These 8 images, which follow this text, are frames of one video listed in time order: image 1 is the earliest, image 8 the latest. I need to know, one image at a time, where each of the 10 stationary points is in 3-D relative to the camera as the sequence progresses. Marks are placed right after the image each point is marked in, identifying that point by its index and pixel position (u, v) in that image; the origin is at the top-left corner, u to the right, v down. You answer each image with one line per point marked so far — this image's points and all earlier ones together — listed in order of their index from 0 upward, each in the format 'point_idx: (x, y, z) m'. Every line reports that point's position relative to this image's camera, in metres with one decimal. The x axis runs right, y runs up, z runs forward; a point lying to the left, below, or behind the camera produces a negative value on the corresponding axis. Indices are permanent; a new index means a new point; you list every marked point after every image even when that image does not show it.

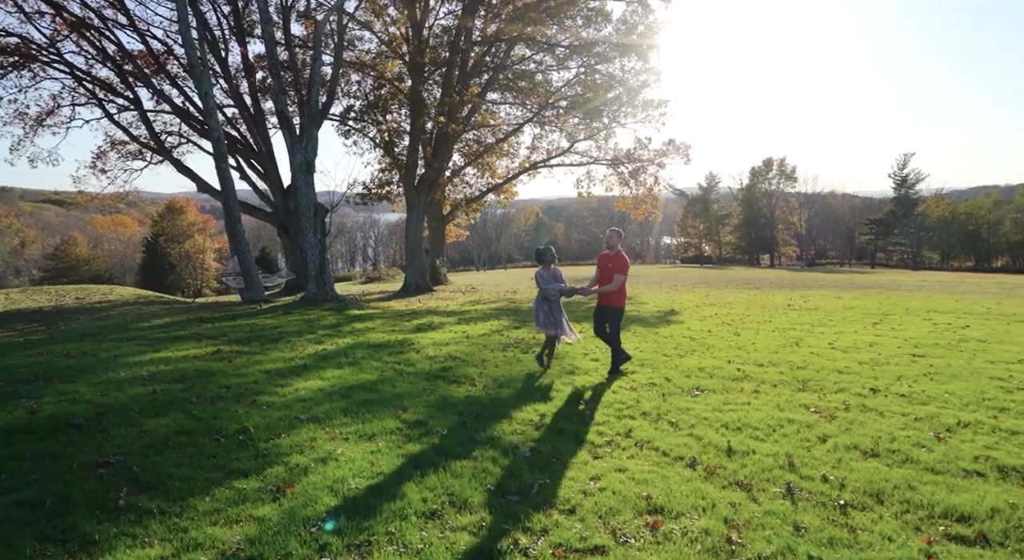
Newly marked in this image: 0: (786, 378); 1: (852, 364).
0: (+4.4, -1.6, +9.3) m
1: (+6.1, -1.5, +10.3) m
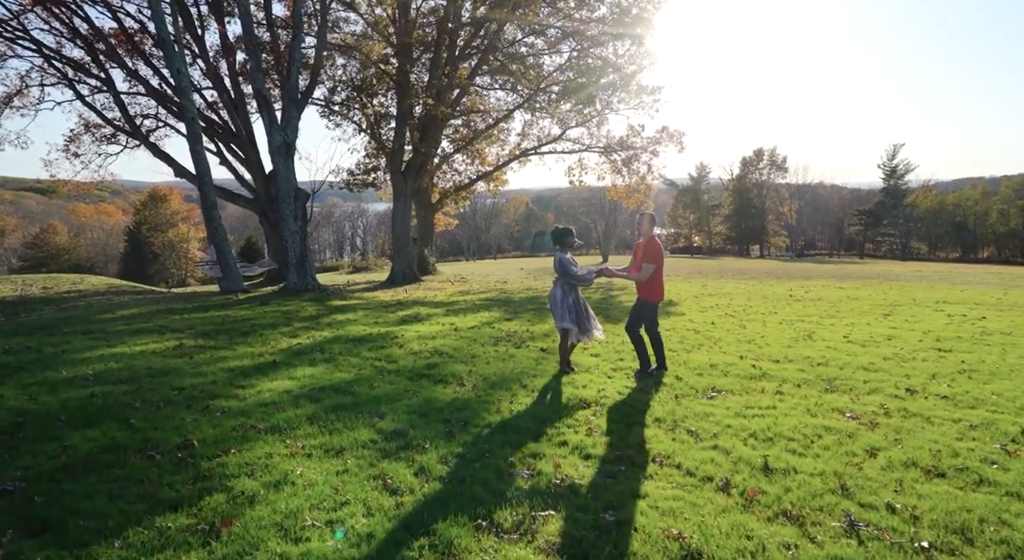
0: (+4.3, -1.4, +8.4) m
1: (+5.9, -1.3, +9.4) m
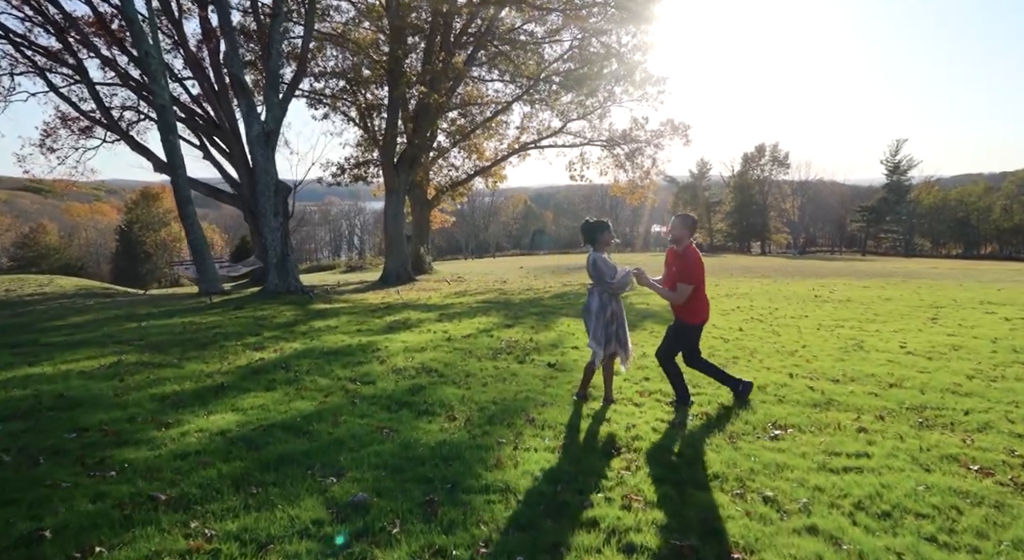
0: (+4.3, -1.4, +6.7) m
1: (+6.0, -1.3, +7.7) m
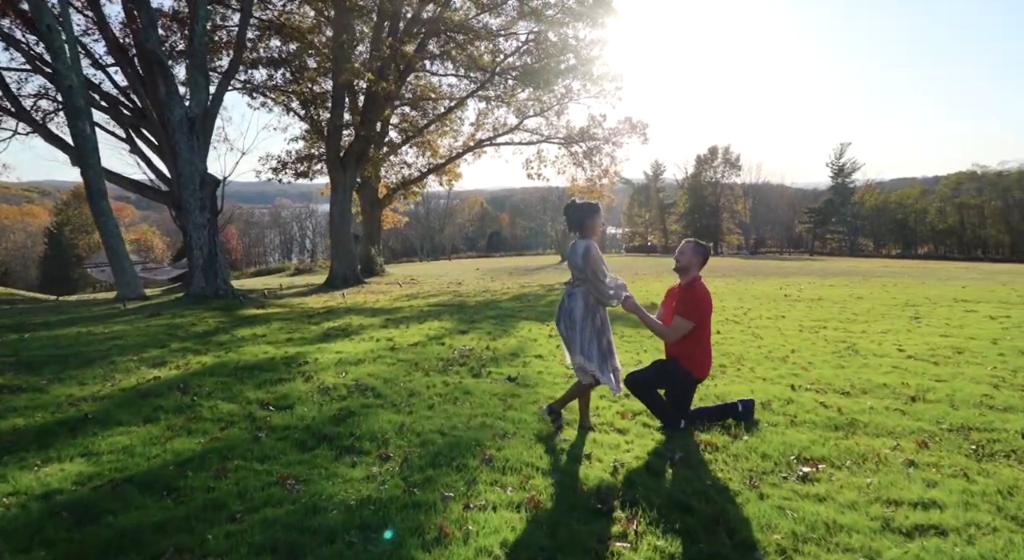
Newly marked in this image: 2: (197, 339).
0: (+3.9, -1.3, +5.5) m
1: (+5.4, -1.2, +6.6) m
2: (-6.2, -1.2, +11.5) m
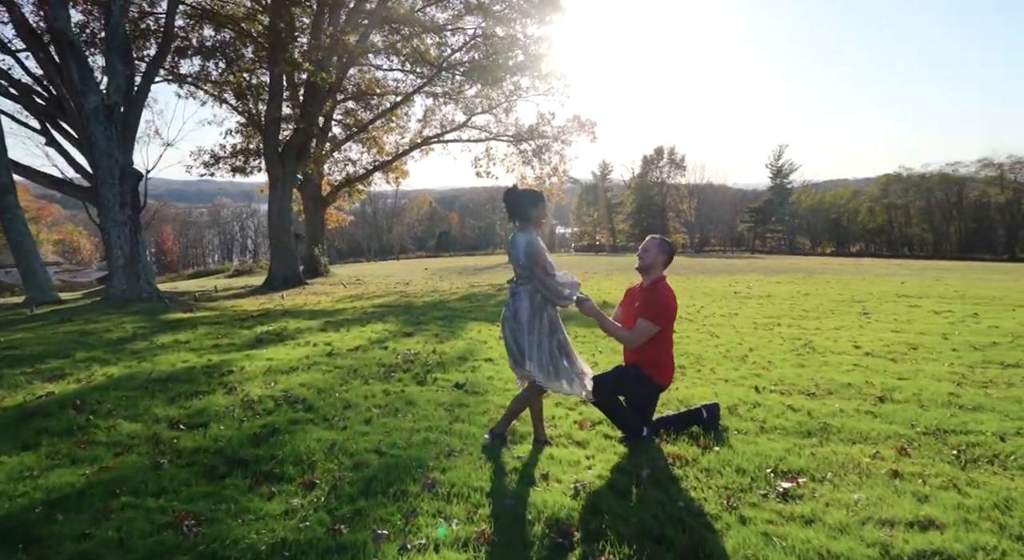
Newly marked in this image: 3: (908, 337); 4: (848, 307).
0: (+3.4, -1.3, +5.2) m
1: (+4.9, -1.2, +6.4) m
2: (-7.1, -1.2, +10.3) m
3: (+6.6, -0.9, +9.7) m
4: (+8.0, -0.6, +13.9) m
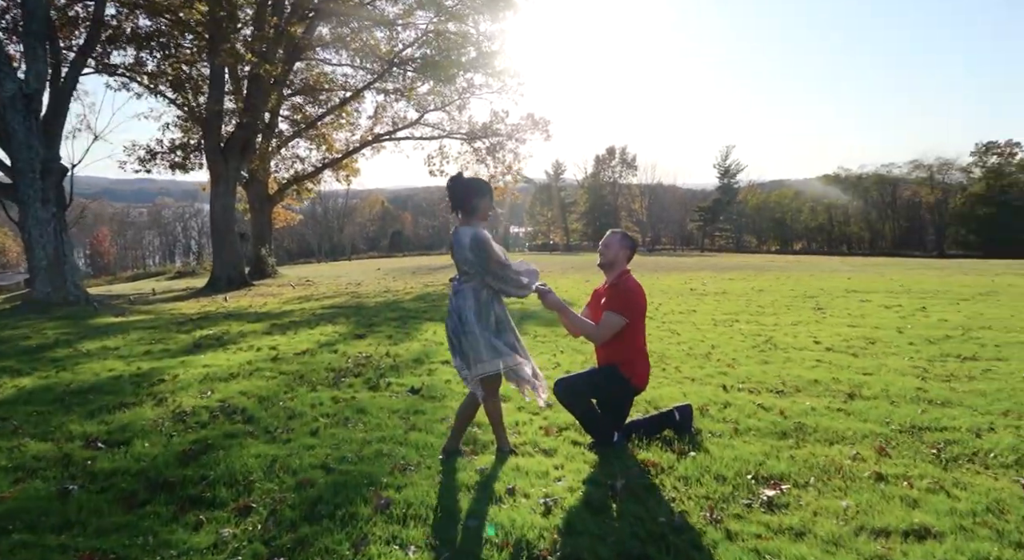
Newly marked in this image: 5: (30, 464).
0: (+3.1, -1.2, +5.0) m
1: (+4.4, -1.1, +6.4) m
2: (-7.8, -1.2, +9.3) m
3: (+5.9, -0.9, +9.8) m
4: (+7.0, -0.6, +14.1) m
5: (-3.9, -1.5, +4.7) m
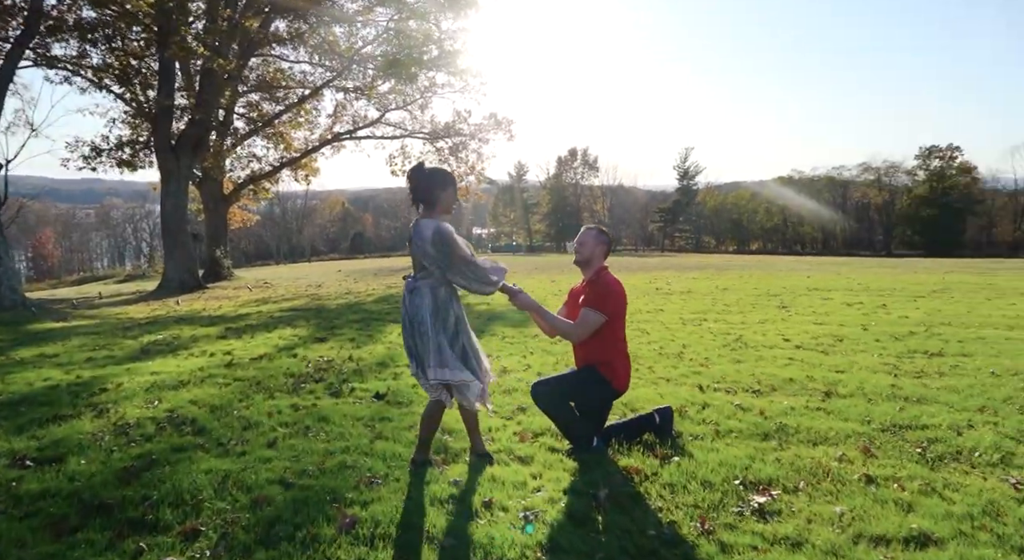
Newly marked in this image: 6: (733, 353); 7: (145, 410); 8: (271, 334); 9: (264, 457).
0: (+2.9, -1.2, +4.9) m
1: (+4.1, -1.1, +6.4) m
2: (-8.3, -1.3, +8.6) m
3: (+5.4, -0.8, +9.9) m
4: (+6.2, -0.5, +14.2) m
5: (-4.1, -1.5, +4.2) m
6: (+3.2, -1.0, +8.4) m
7: (-4.0, -1.4, +6.3) m
8: (-4.8, -1.1, +11.5) m
9: (-2.1, -1.5, +4.9) m
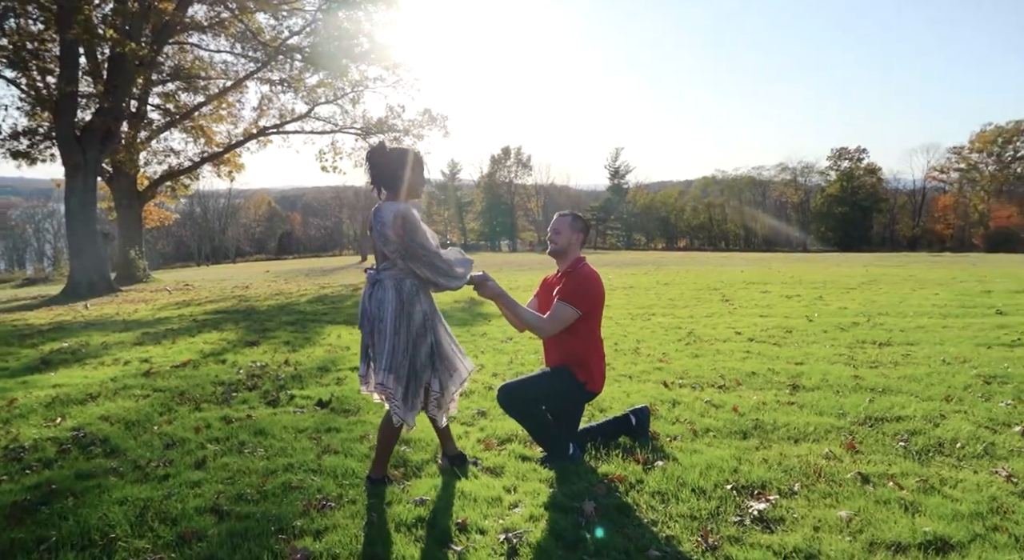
0: (+2.6, -1.1, +4.8) m
1: (+3.7, -1.0, +6.4) m
2: (-8.9, -1.3, +7.2) m
3: (+4.5, -0.7, +10.0) m
4: (+4.9, -0.4, +14.4) m
5: (-4.3, -1.5, +3.3) m
6: (+2.5, -0.9, +8.3) m
7: (-4.4, -1.4, +5.4) m
8: (-5.8, -1.1, +10.5) m
9: (-2.3, -1.5, +4.3) m
